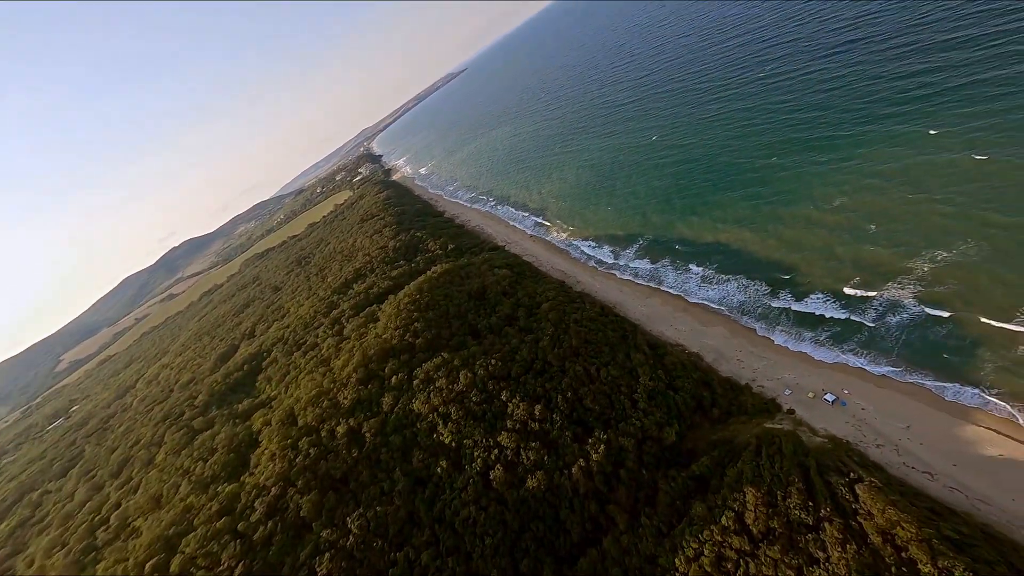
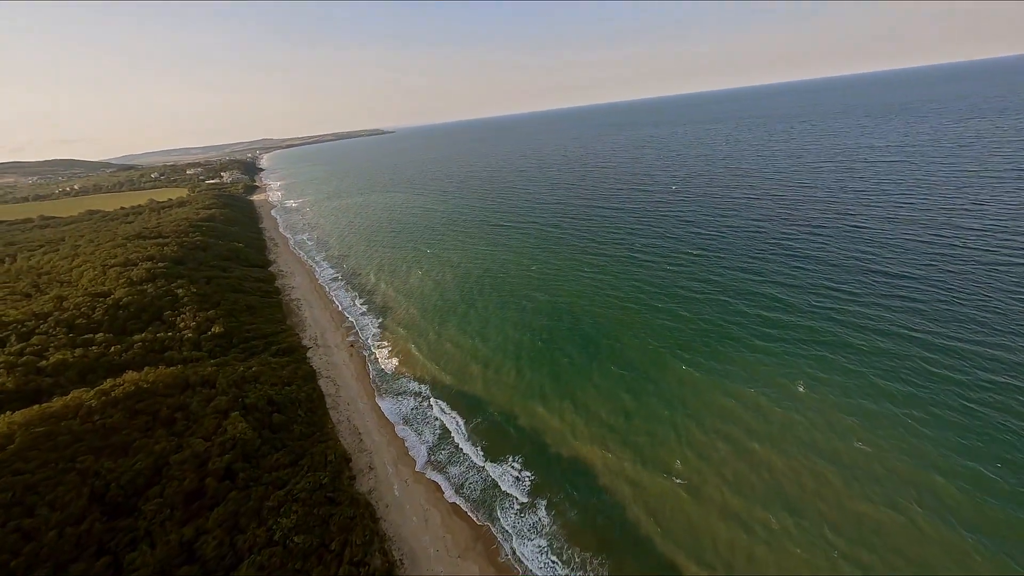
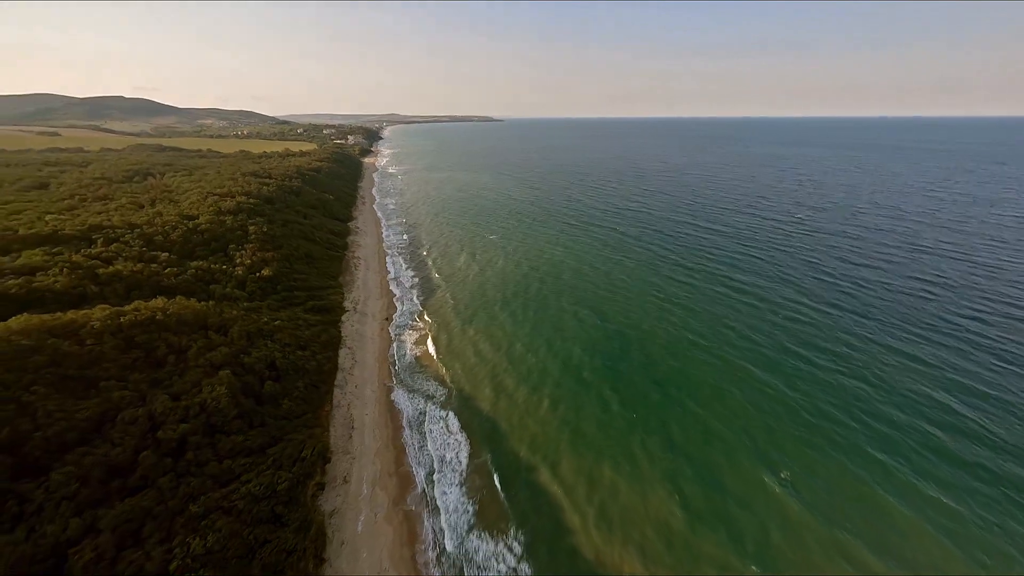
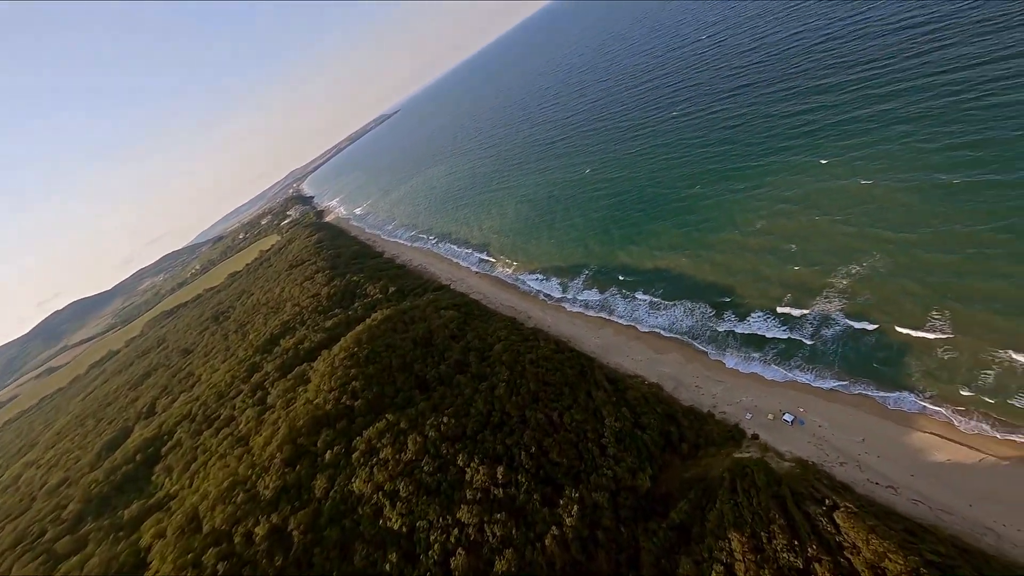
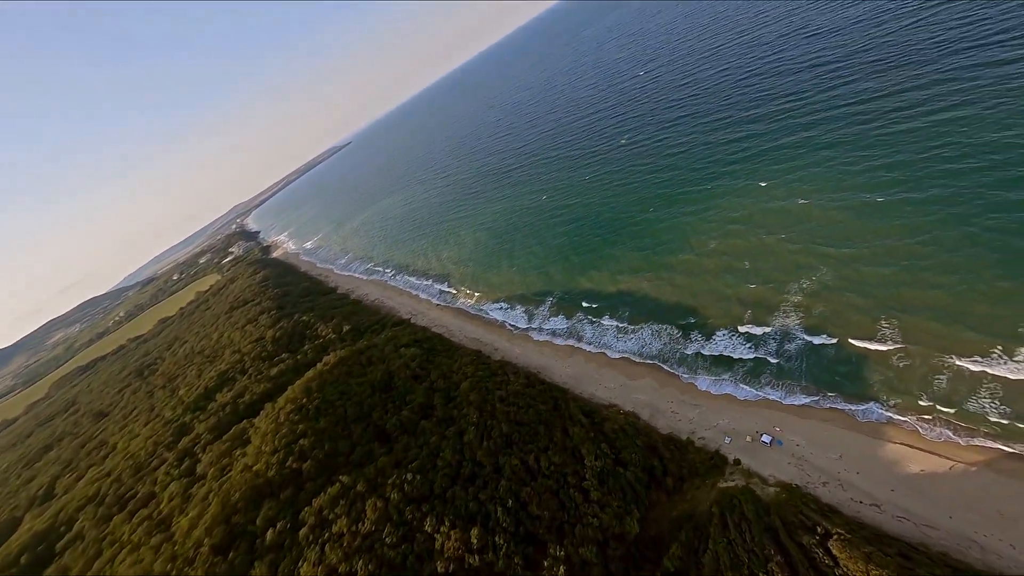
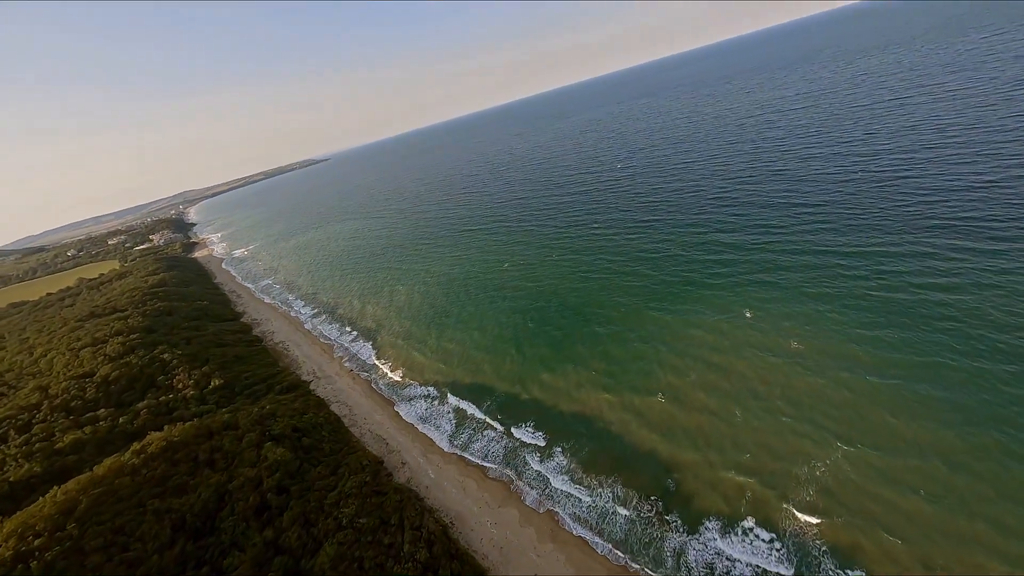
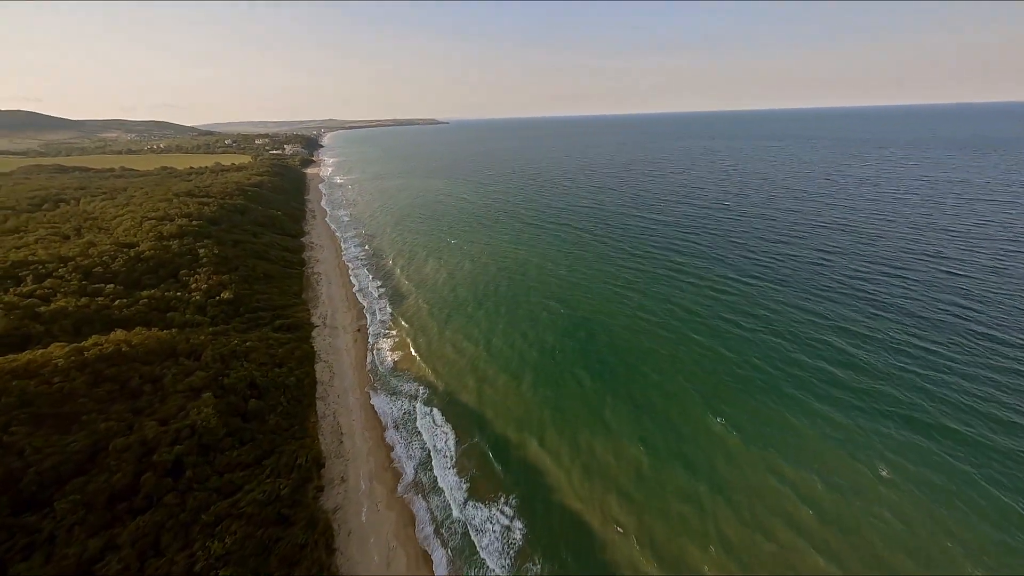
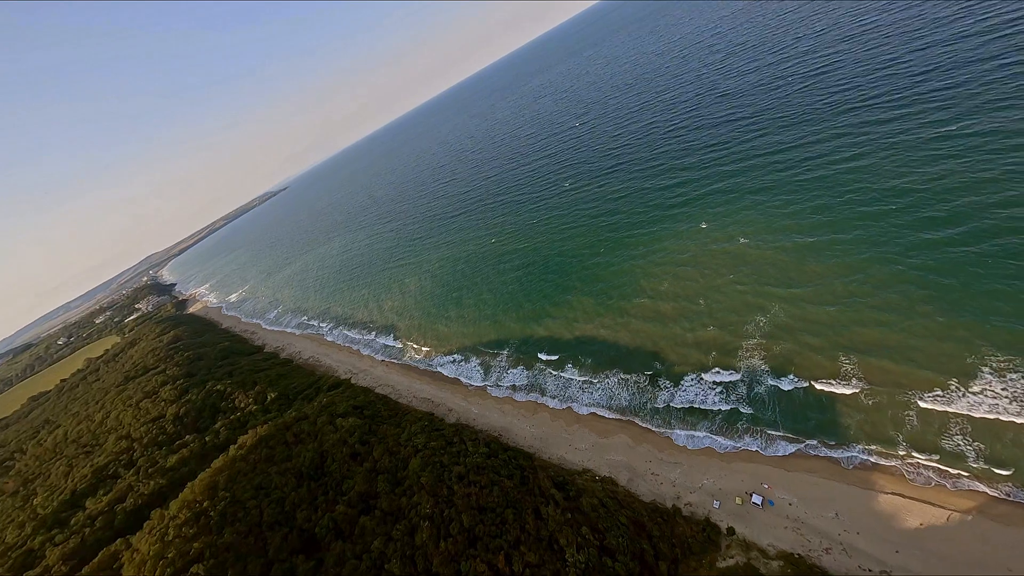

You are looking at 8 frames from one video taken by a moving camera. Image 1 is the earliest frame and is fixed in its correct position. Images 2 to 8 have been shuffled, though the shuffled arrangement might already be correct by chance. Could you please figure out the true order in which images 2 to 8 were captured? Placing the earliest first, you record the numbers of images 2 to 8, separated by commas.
4, 5, 8, 6, 2, 7, 3
